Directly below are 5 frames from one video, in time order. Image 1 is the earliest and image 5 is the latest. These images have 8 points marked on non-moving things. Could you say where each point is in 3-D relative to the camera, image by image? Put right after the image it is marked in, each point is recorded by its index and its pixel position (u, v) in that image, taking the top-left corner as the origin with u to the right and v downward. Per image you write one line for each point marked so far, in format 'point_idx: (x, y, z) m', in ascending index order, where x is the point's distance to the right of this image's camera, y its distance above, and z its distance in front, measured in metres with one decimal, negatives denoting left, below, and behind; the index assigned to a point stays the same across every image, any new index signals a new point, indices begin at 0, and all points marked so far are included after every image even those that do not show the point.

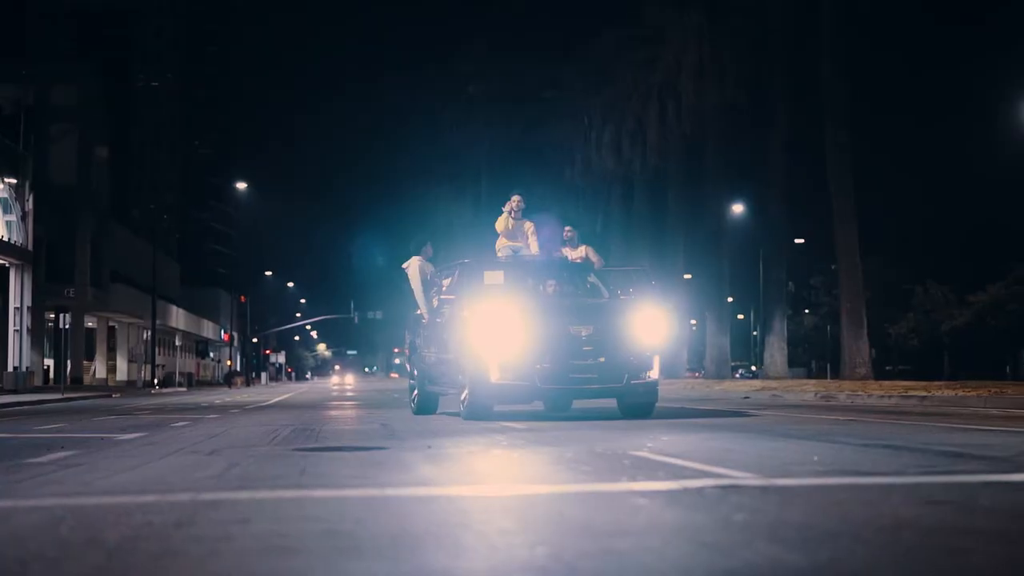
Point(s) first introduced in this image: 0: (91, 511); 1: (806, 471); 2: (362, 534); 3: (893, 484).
0: (-1.9, -1.0, +5.3) m
1: (+2.0, -1.1, +7.0) m
2: (-0.6, -0.9, +4.5) m
3: (+2.1, -1.0, +6.3) m
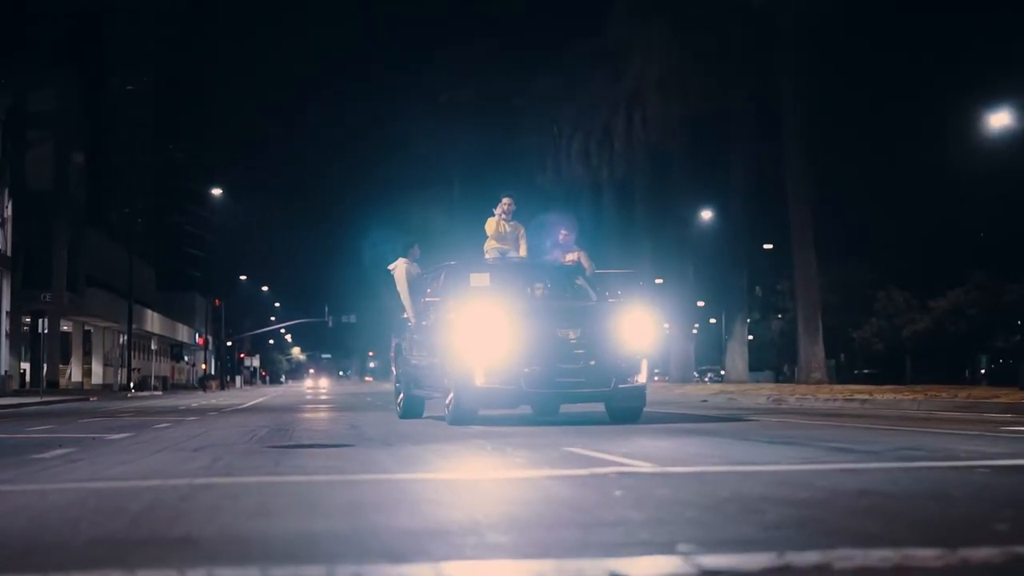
0: (-2.3, -1.1, +6.6) m
1: (+1.6, -1.2, +8.4) m
2: (-1.0, -1.1, +5.9) m
3: (+1.7, -1.2, +7.7) m
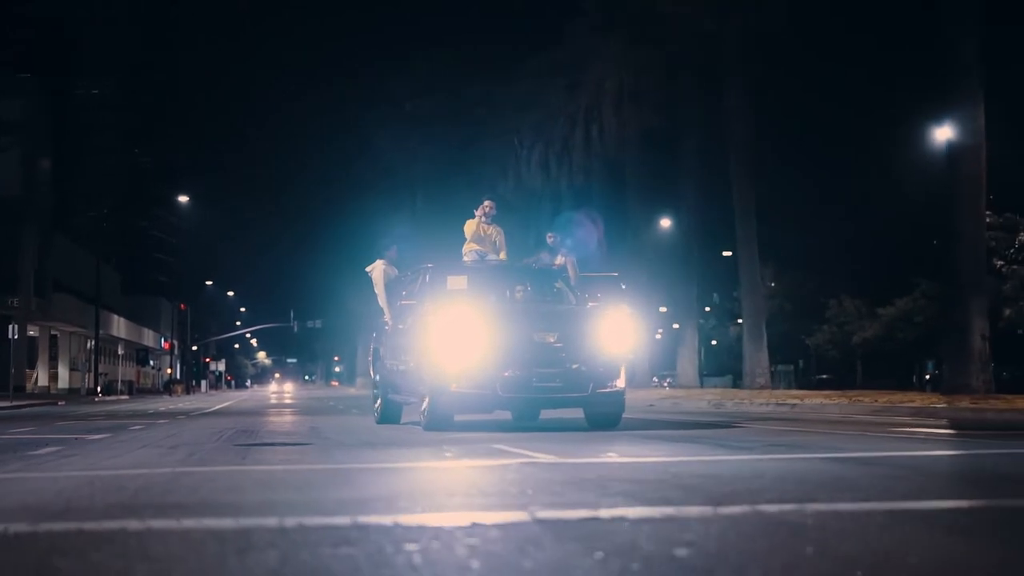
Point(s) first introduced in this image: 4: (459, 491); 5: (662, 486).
0: (-2.8, -1.3, +8.3) m
1: (+1.0, -1.4, +10.2) m
2: (-1.5, -1.3, +7.6) m
3: (+1.1, -1.4, +9.5) m
4: (-0.3, -1.2, +7.0) m
5: (+0.9, -1.2, +7.1) m
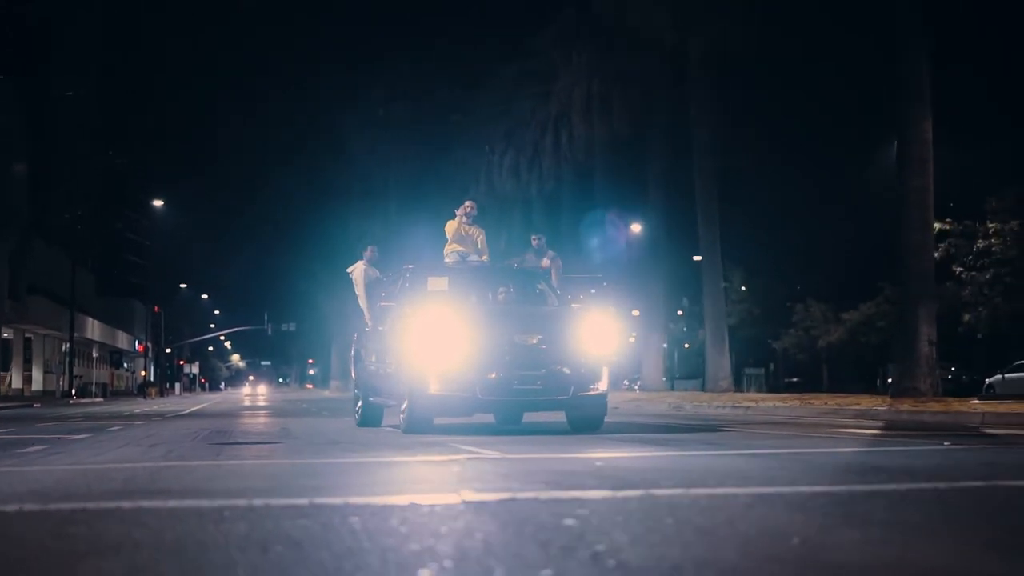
0: (-3.3, -1.4, +9.3) m
1: (+0.5, -1.6, +11.3) m
2: (-1.9, -1.4, +8.6) m
3: (+0.7, -1.5, +10.6) m
4: (-0.7, -1.3, +8.1) m
5: (+0.5, -1.3, +8.2) m
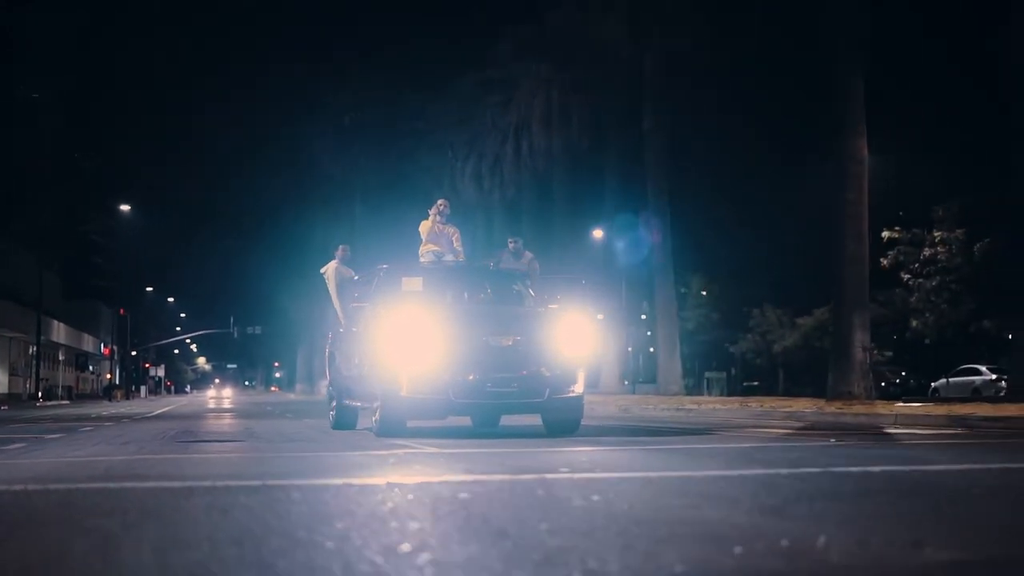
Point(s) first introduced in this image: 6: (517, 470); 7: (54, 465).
0: (-3.9, -1.6, +10.7) m
1: (-0.2, -1.7, +12.8) m
2: (-2.5, -1.5, +10.0) m
3: (0.0, -1.7, +12.1) m
4: (-1.4, -1.5, +9.5) m
5: (-0.1, -1.5, +9.7) m
6: (+0.1, -1.4, +9.2) m
7: (-3.9, -1.5, +10.0) m
